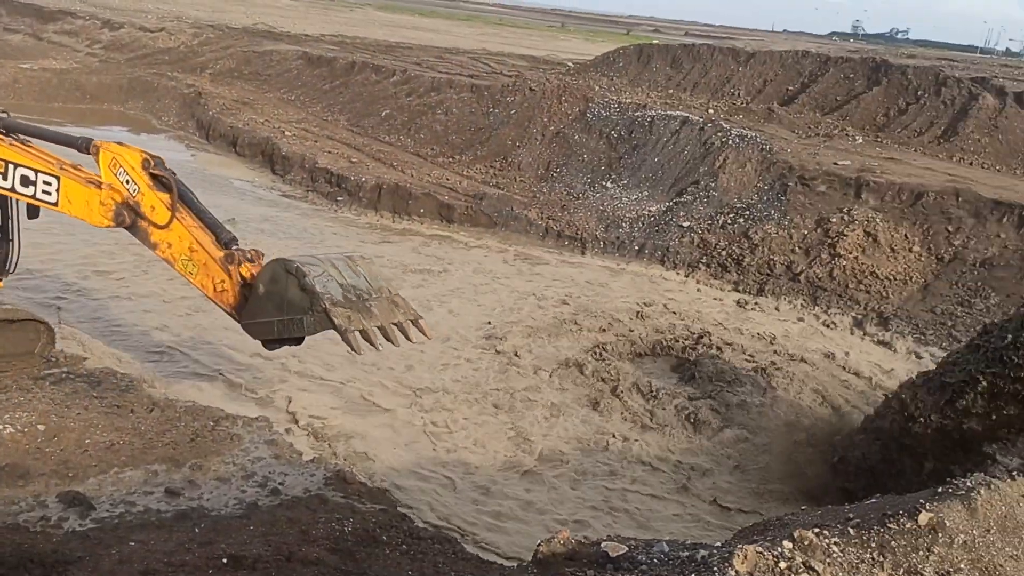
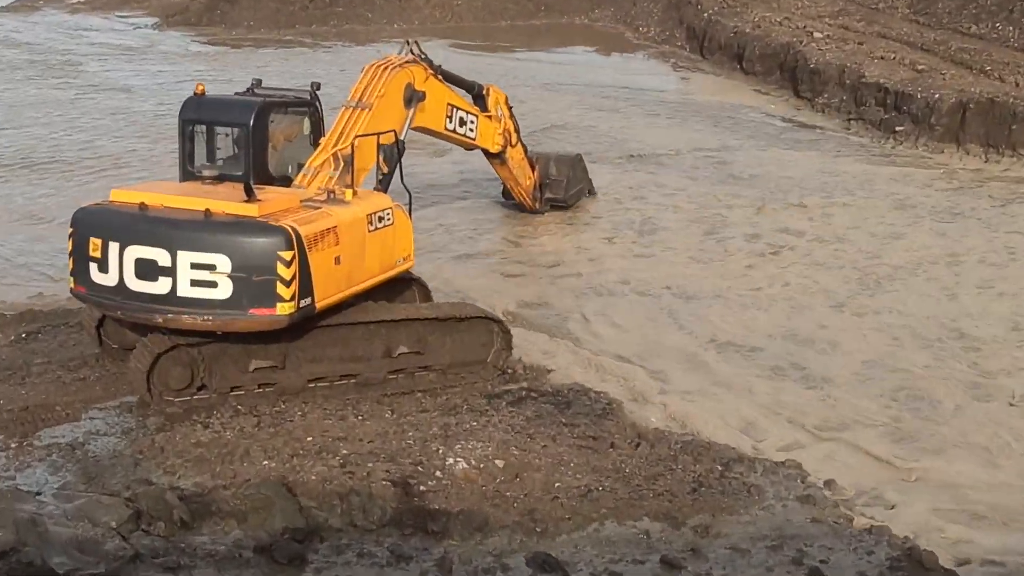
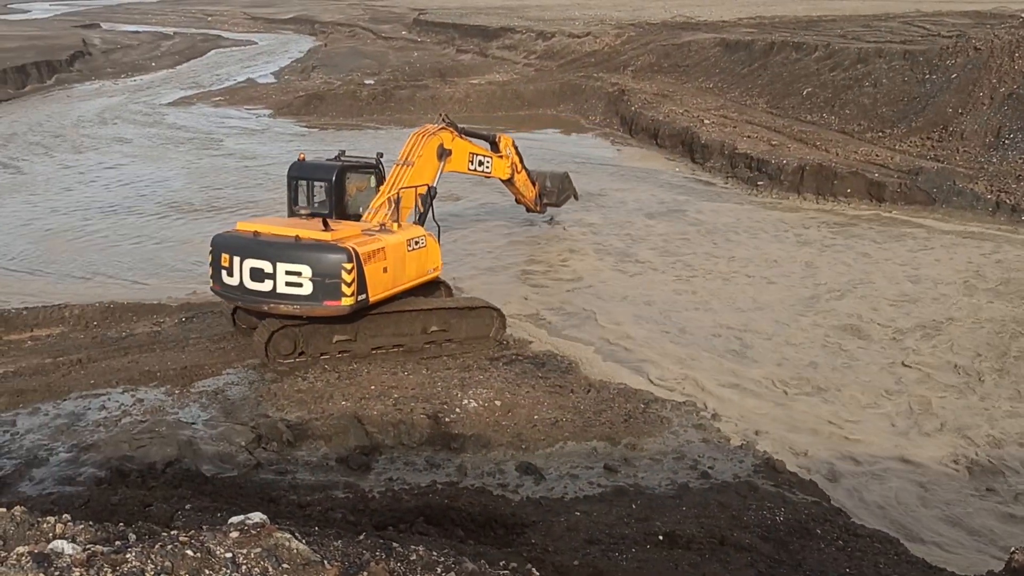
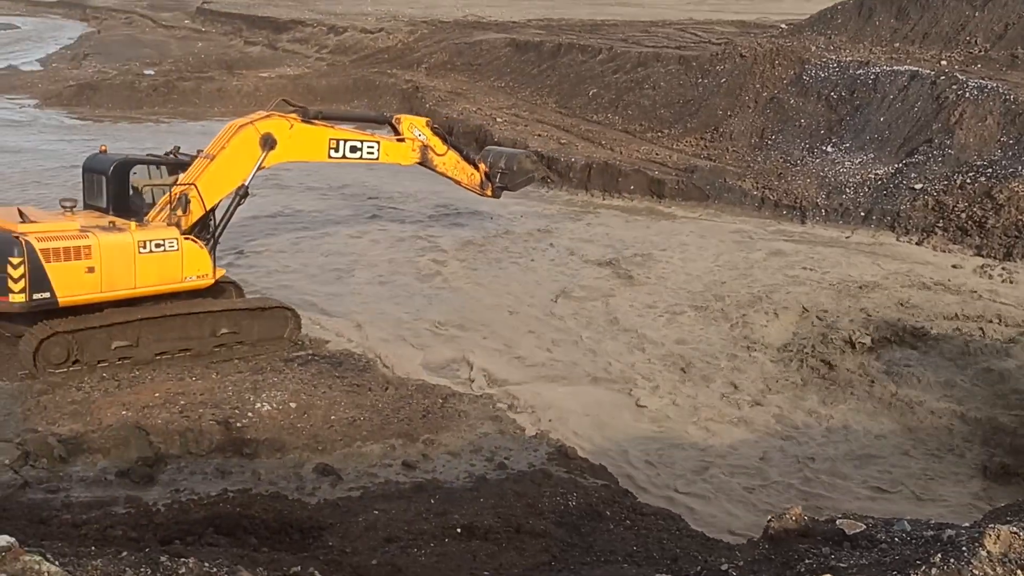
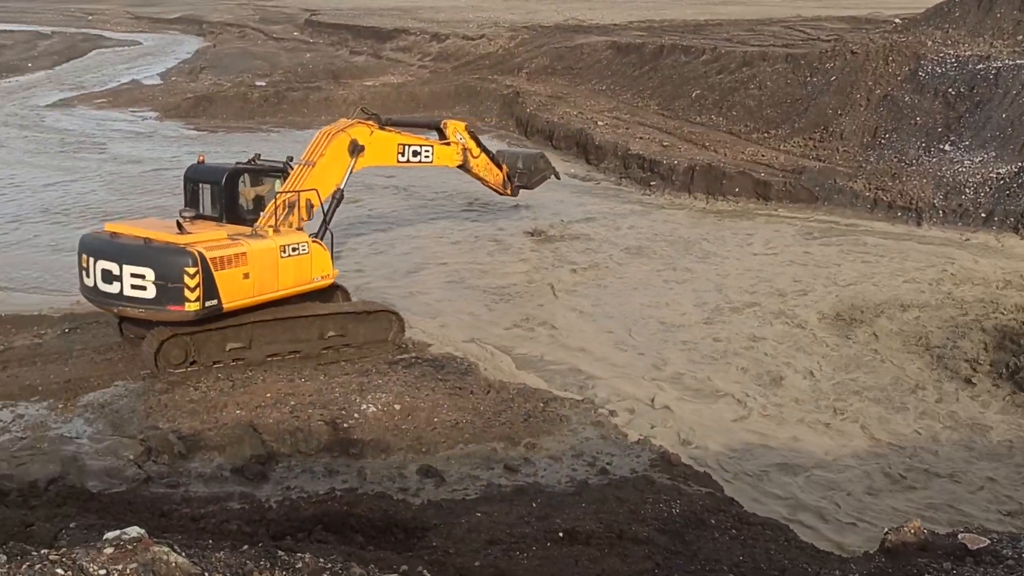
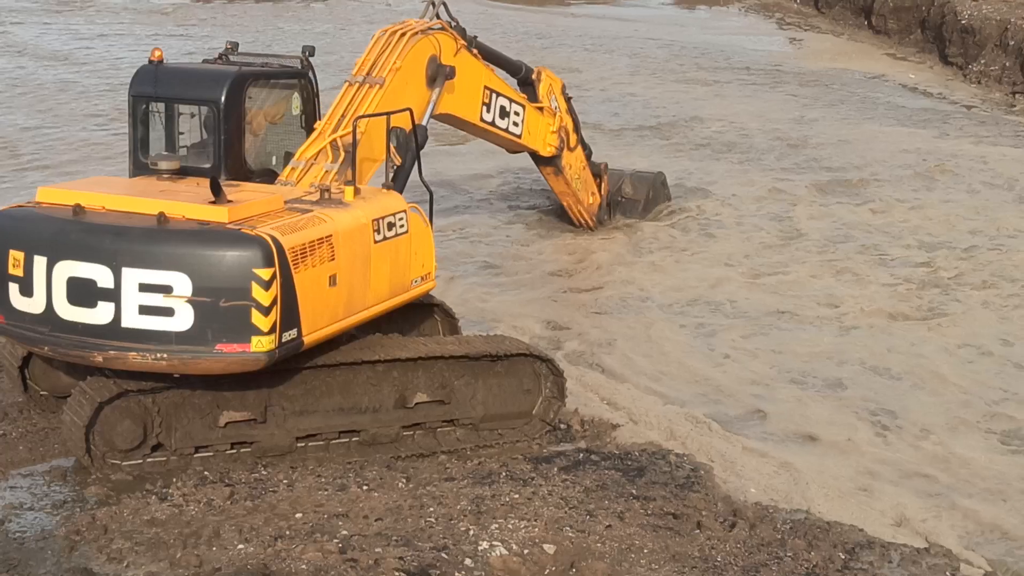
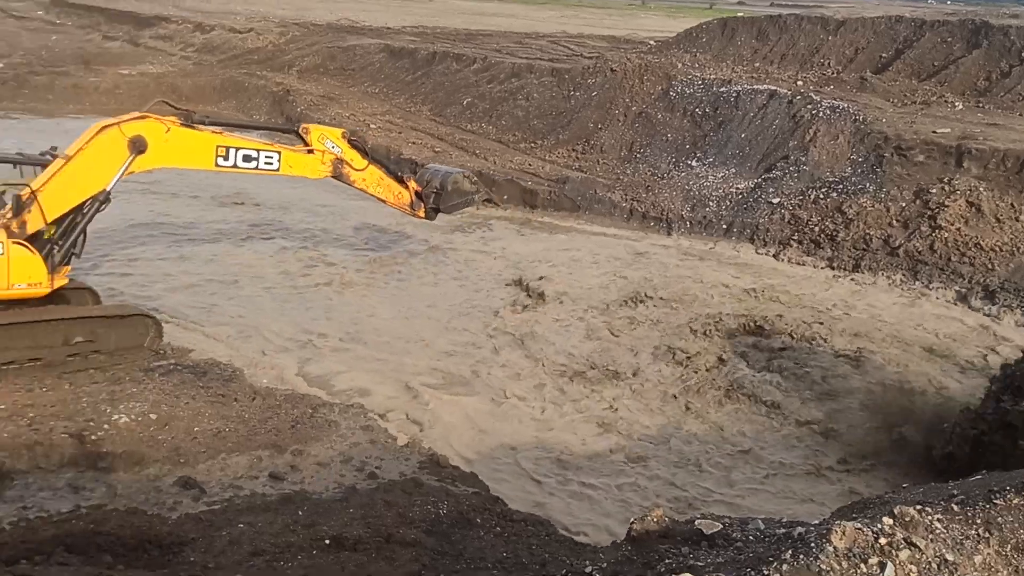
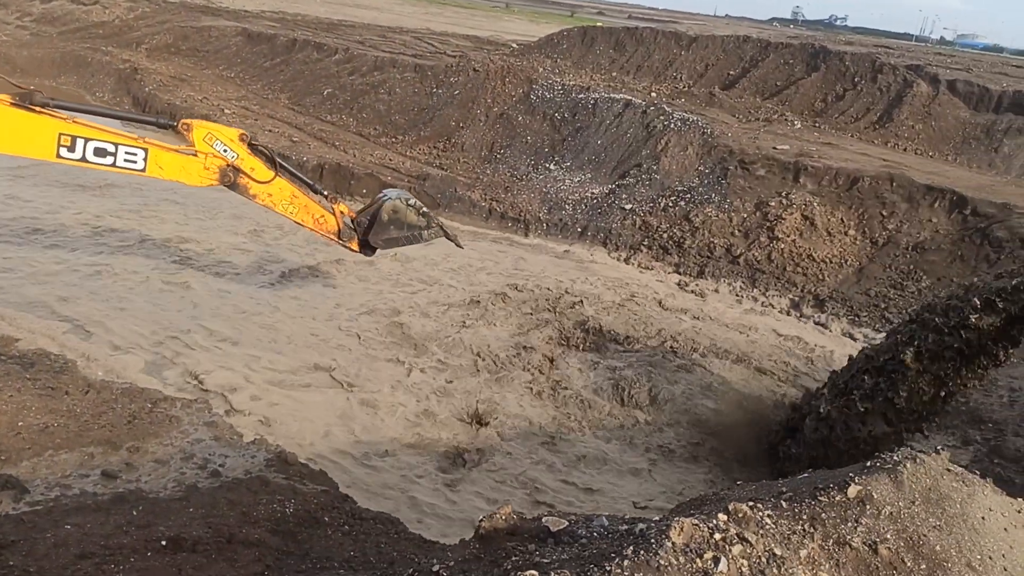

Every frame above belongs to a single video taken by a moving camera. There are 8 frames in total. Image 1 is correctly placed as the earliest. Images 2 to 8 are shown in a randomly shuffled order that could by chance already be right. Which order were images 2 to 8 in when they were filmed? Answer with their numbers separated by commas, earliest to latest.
8, 7, 4, 5, 3, 2, 6
